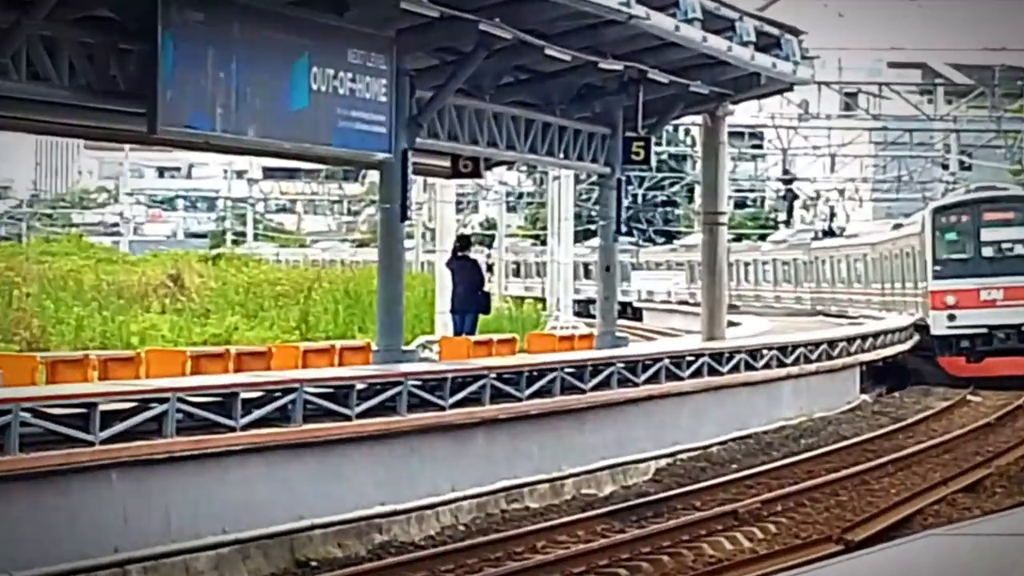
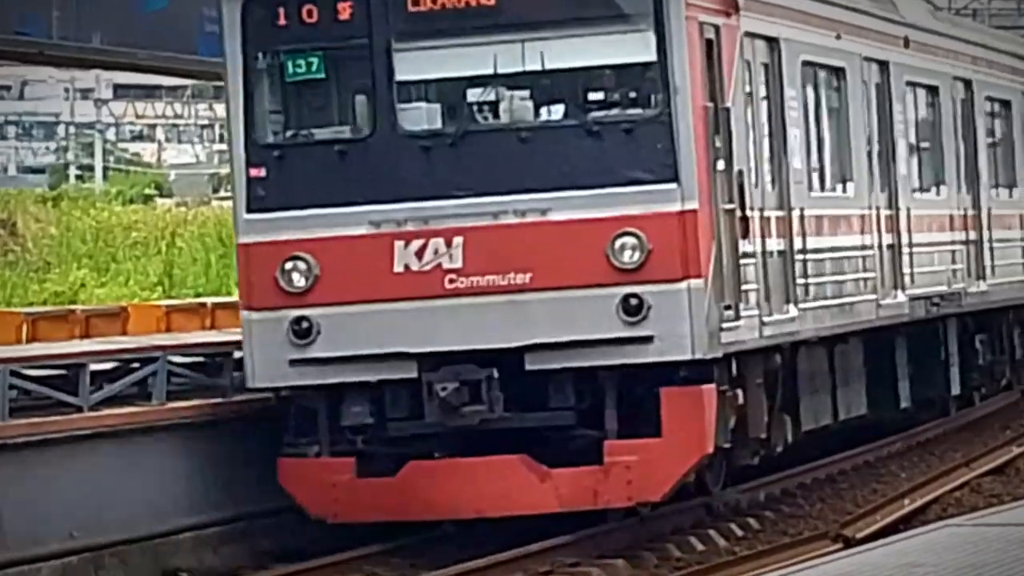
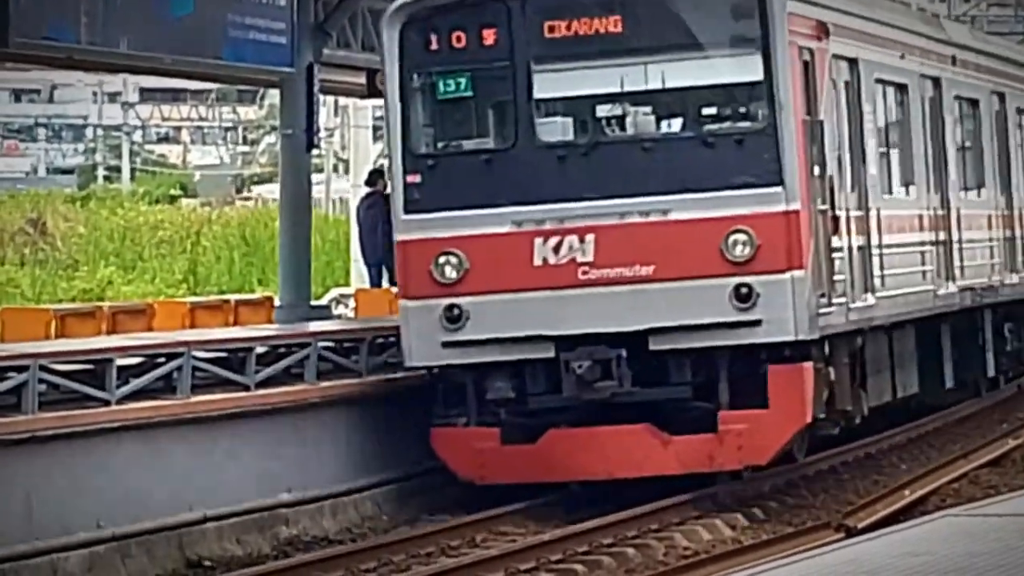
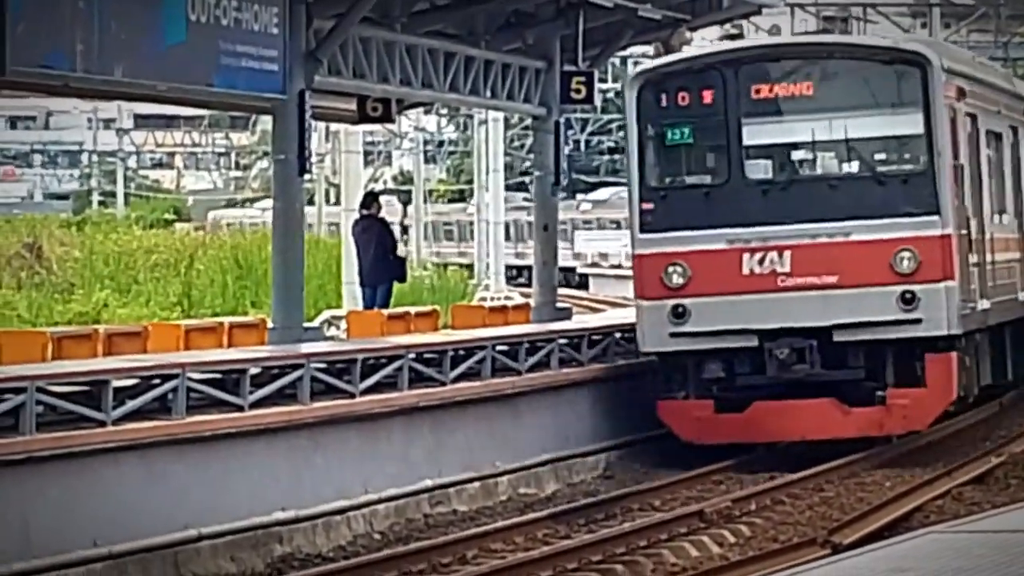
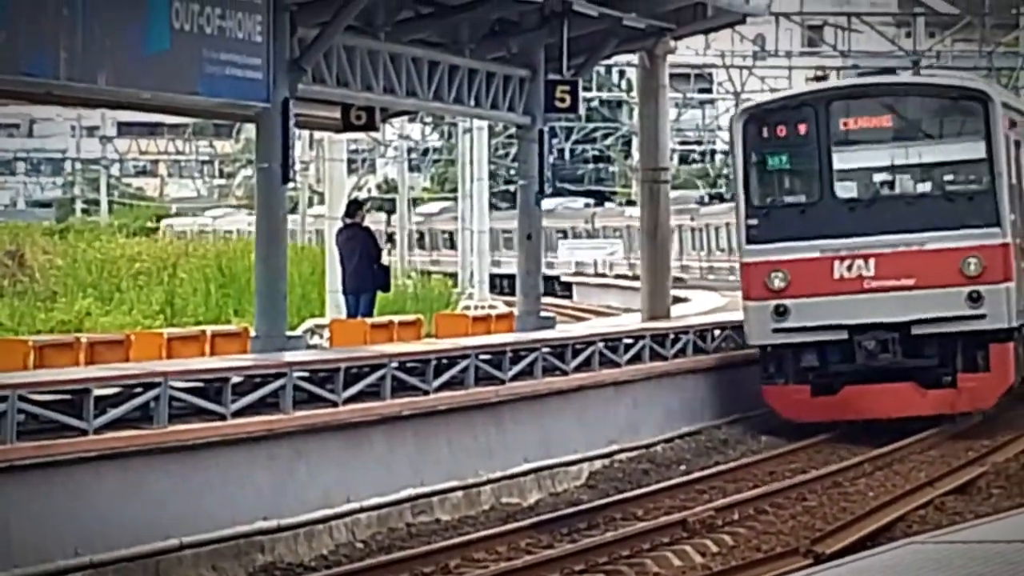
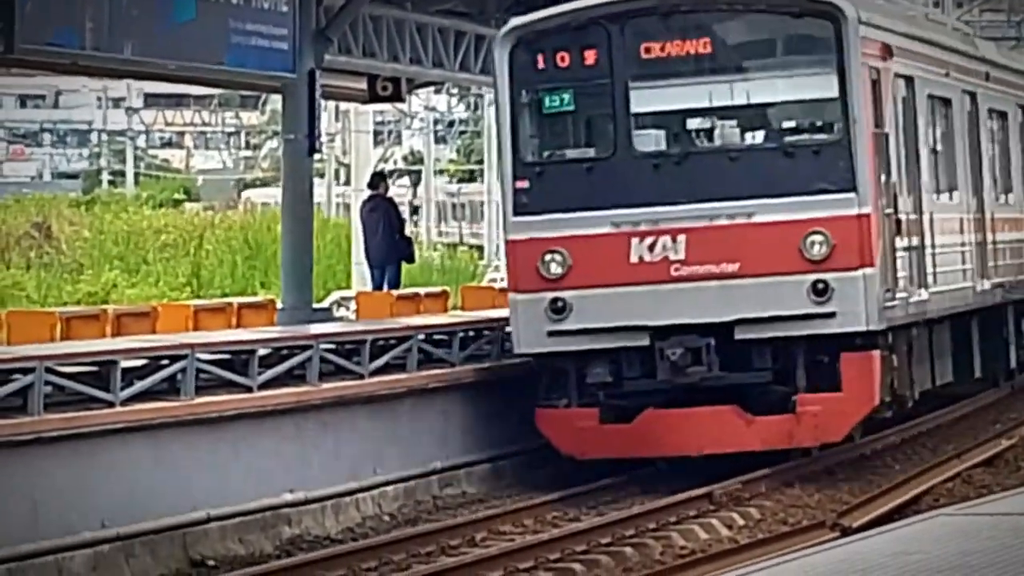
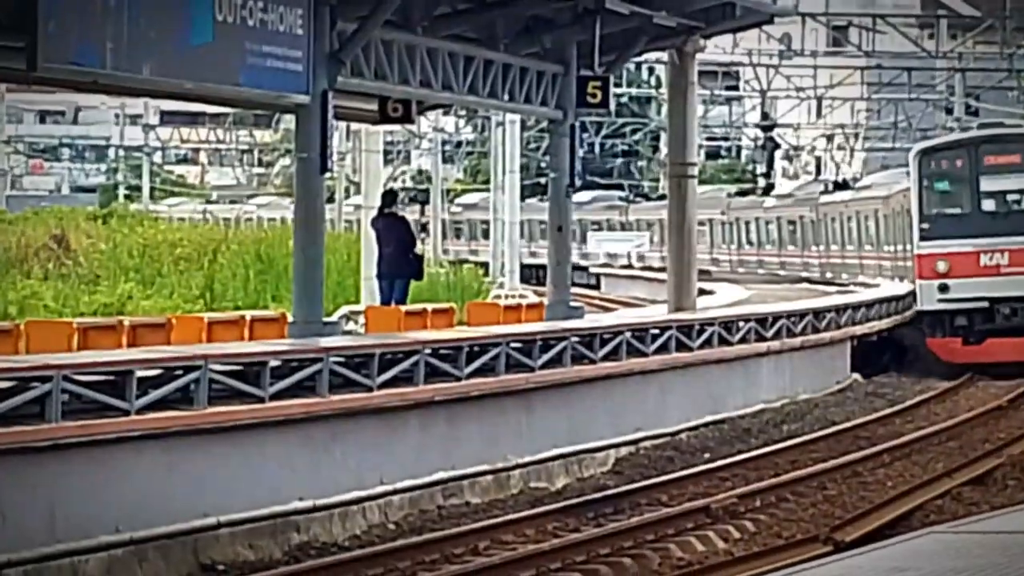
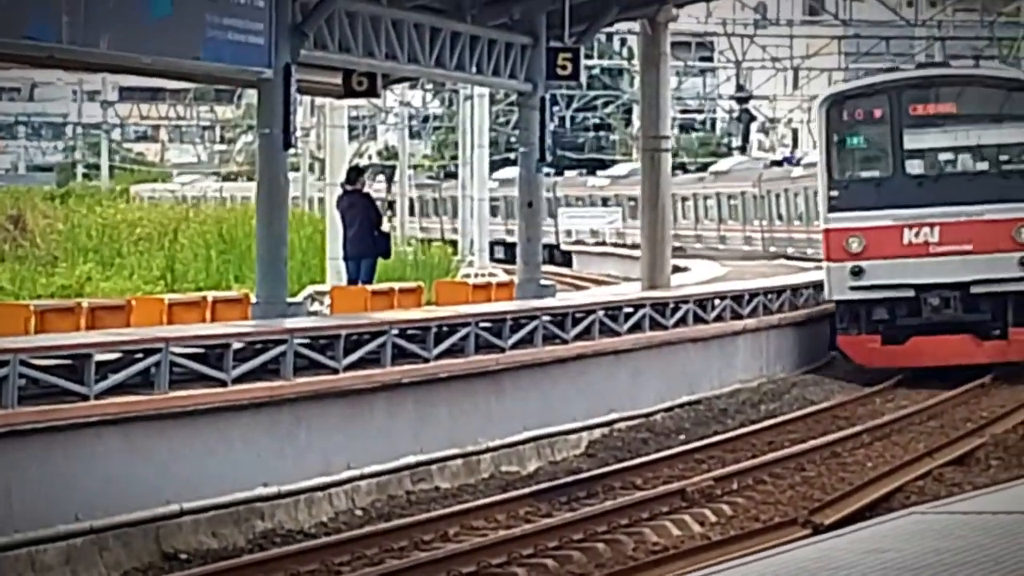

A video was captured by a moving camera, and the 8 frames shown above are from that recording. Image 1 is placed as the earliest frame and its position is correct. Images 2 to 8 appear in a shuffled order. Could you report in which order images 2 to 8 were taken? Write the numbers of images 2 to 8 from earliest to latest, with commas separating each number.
7, 8, 5, 4, 6, 3, 2
